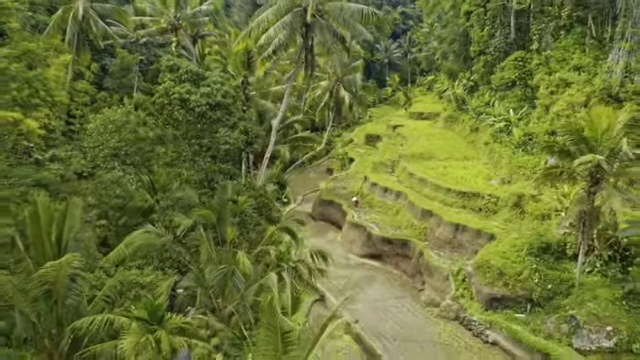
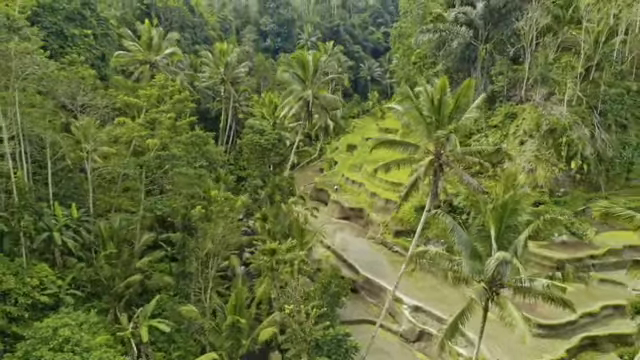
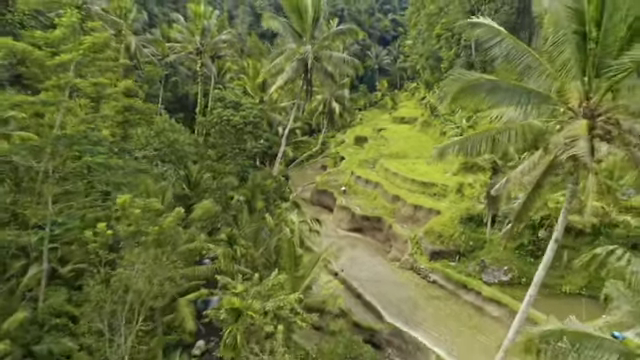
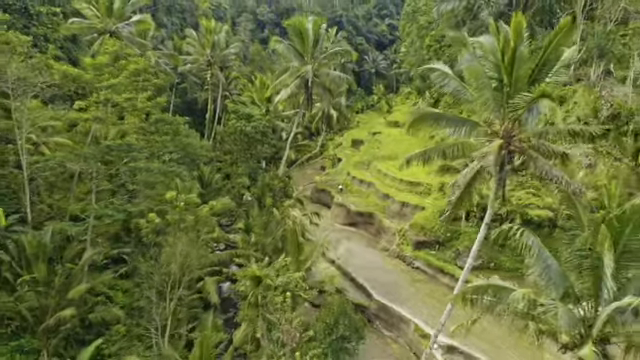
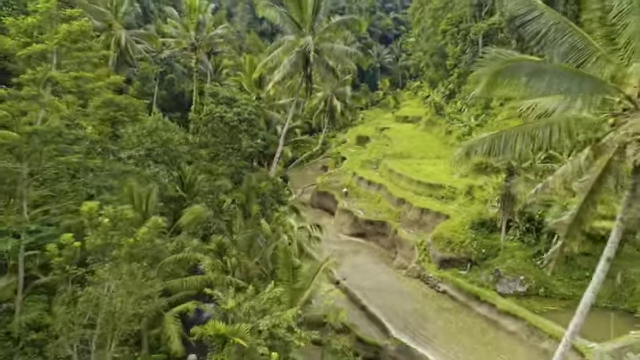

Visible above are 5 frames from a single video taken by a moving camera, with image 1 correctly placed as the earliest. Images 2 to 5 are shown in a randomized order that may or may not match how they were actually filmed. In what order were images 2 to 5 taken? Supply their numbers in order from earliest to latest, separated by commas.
5, 3, 4, 2
